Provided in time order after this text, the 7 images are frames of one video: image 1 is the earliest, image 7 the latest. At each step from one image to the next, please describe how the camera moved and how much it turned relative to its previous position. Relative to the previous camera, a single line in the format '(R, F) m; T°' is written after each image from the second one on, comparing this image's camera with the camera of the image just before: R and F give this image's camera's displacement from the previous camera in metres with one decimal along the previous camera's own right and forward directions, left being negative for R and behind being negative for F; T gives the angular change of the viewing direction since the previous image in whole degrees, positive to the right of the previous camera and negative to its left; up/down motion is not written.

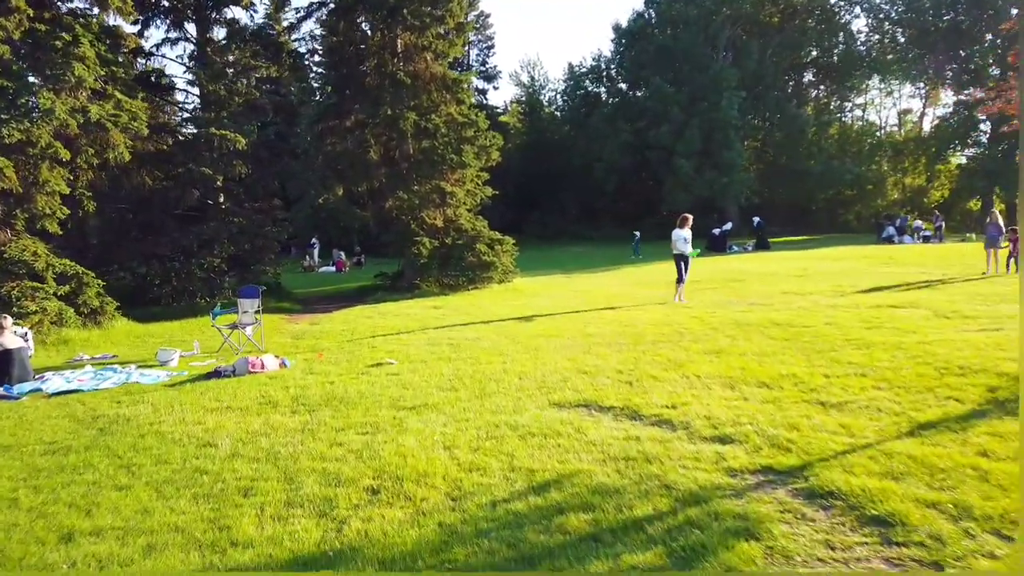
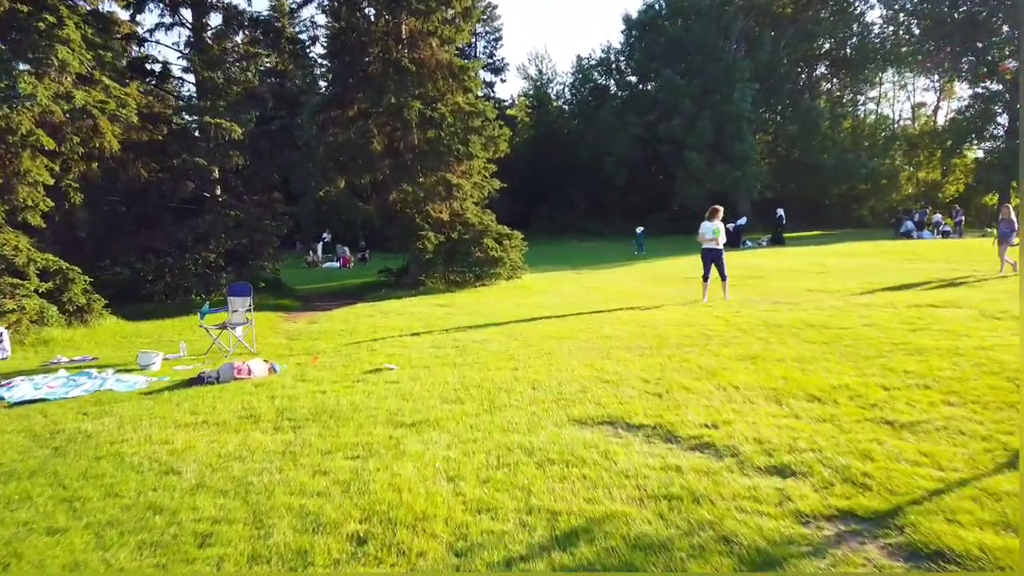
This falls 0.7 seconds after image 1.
(-0.1, +0.9) m; -1°
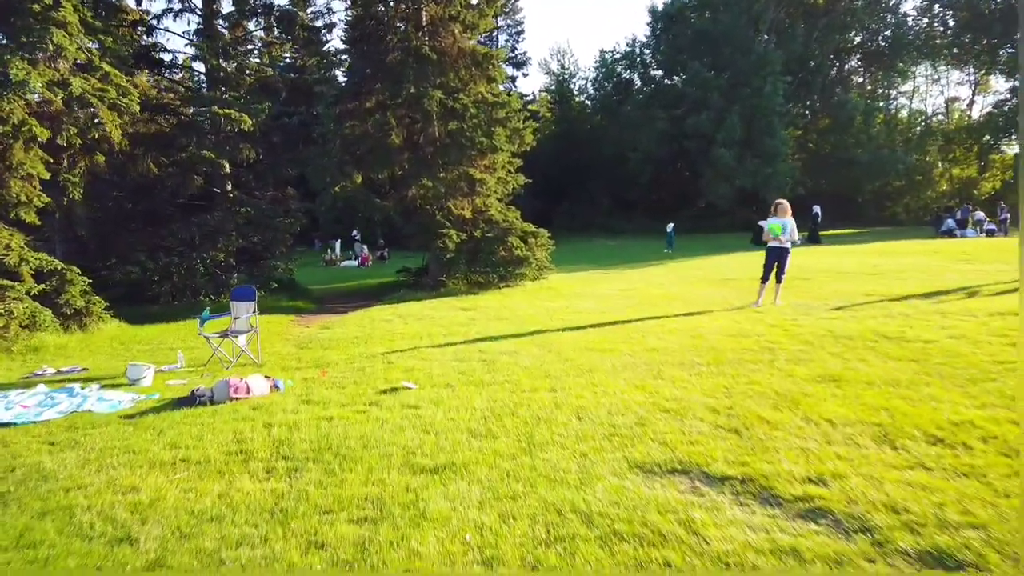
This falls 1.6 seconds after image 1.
(-0.2, +1.1) m; -2°
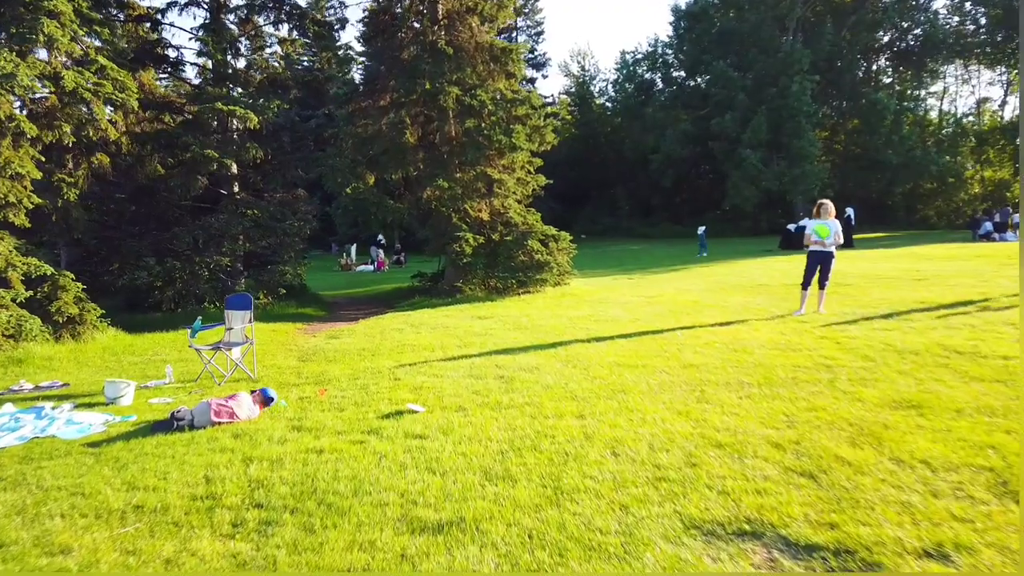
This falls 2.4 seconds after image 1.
(0.0, +0.9) m; -1°
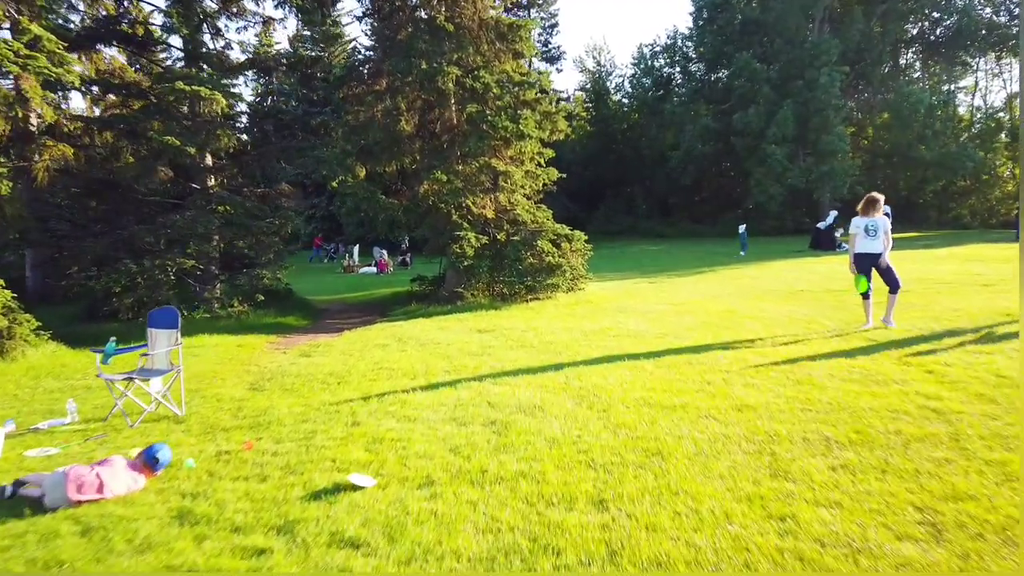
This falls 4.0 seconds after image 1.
(+0.2, +2.0) m; -1°
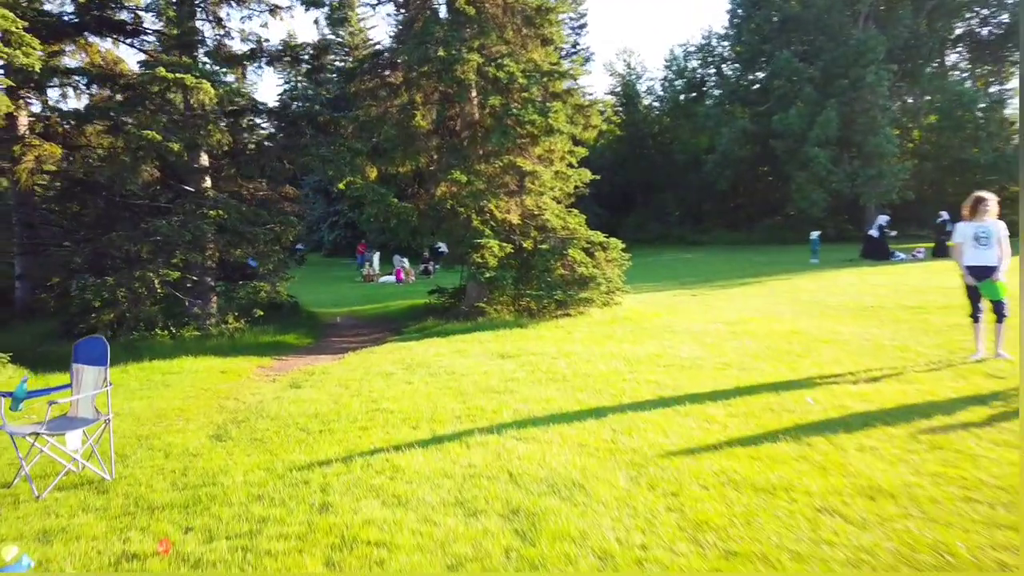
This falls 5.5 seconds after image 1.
(0.0, +1.7) m; -2°
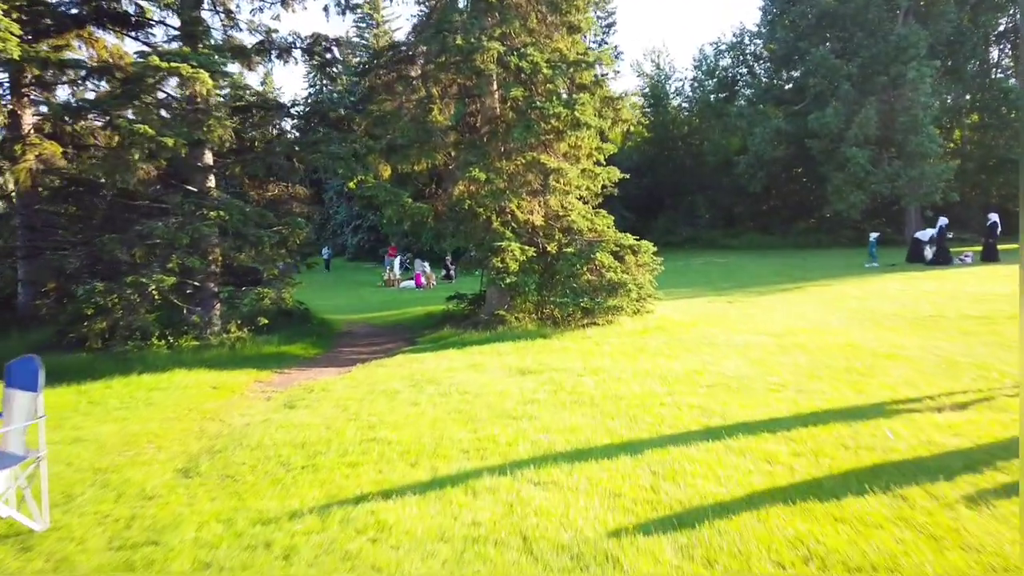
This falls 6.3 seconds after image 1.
(+0.1, +1.0) m; -2°
